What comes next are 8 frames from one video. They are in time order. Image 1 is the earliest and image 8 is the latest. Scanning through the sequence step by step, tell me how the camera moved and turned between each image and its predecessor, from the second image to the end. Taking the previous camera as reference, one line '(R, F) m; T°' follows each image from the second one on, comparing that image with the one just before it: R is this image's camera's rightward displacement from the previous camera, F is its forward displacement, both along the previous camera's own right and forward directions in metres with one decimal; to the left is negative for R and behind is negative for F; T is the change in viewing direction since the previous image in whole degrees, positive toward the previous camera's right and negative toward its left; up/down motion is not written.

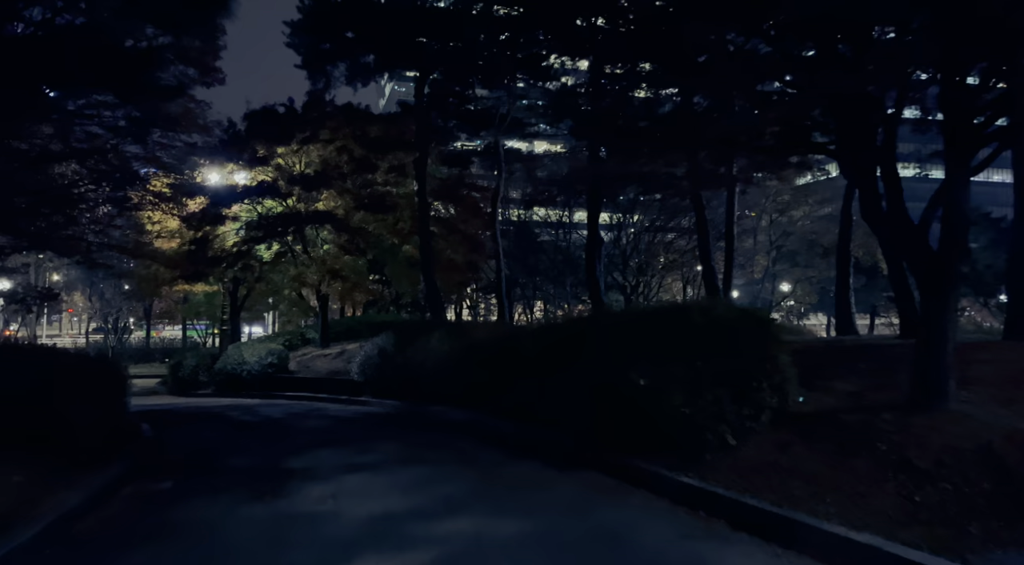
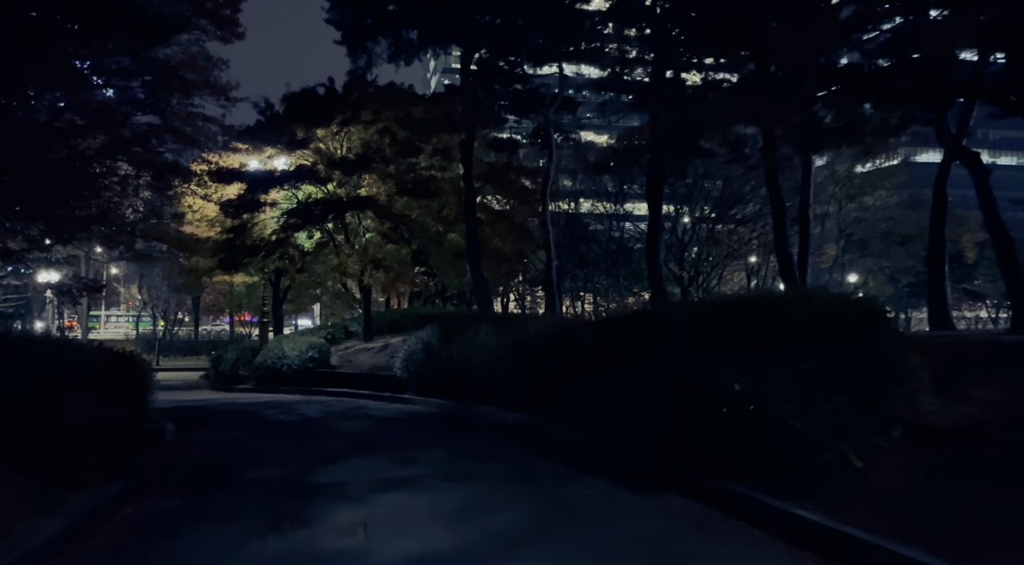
(-0.2, +1.6) m; -3°
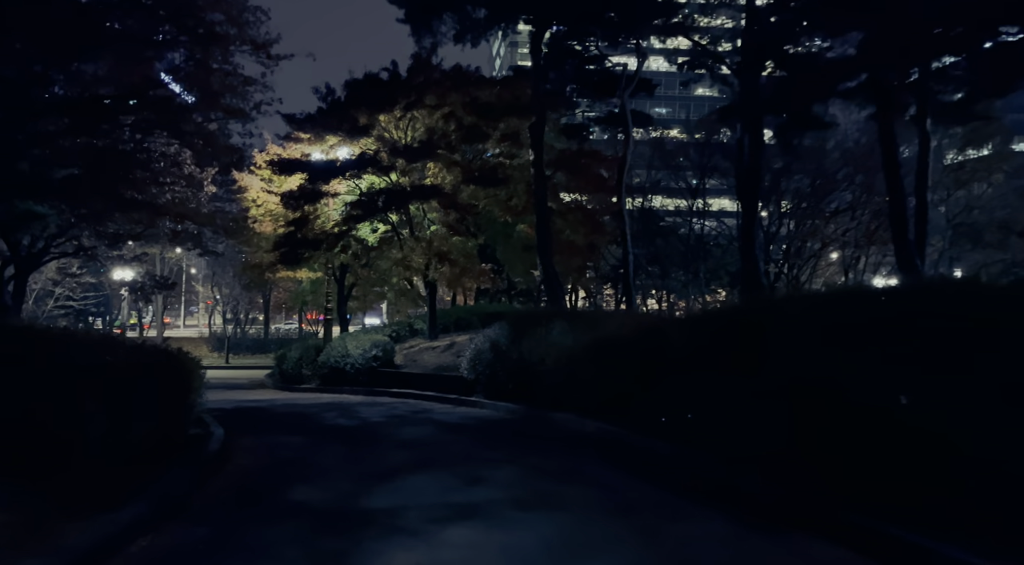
(-0.2, +1.6) m; -4°
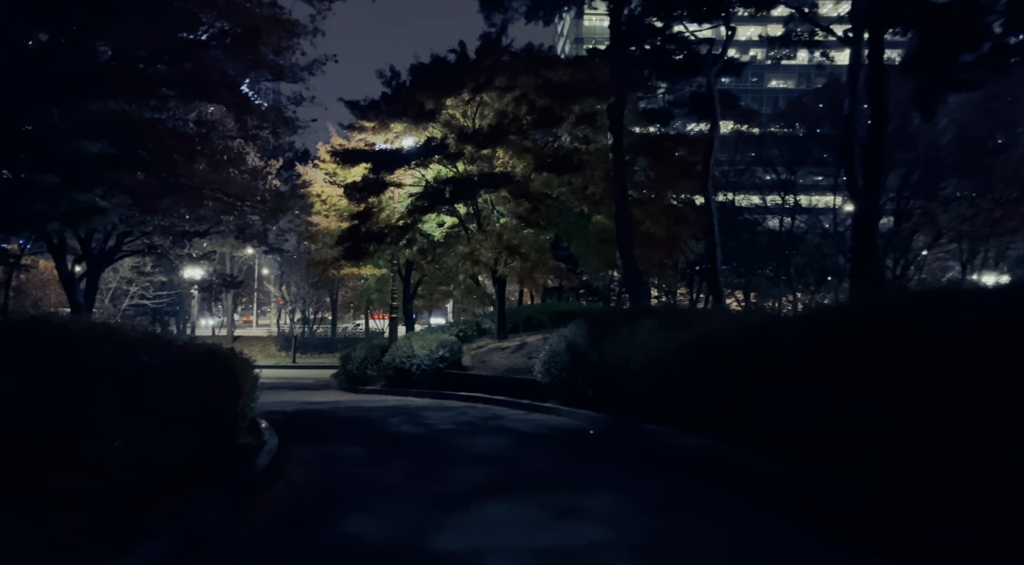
(-0.3, +1.6) m; -4°
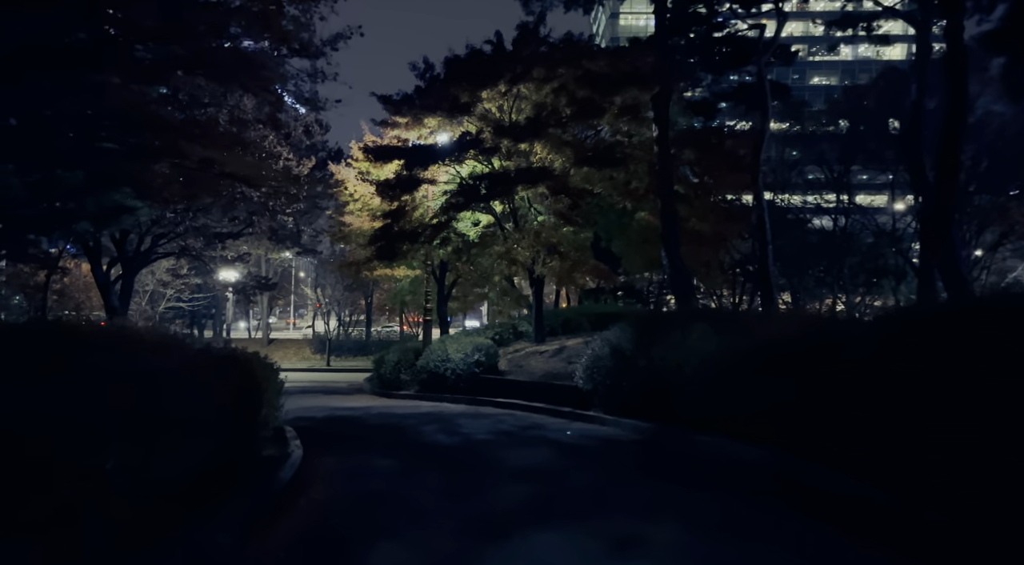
(-0.1, +1.0) m; -2°
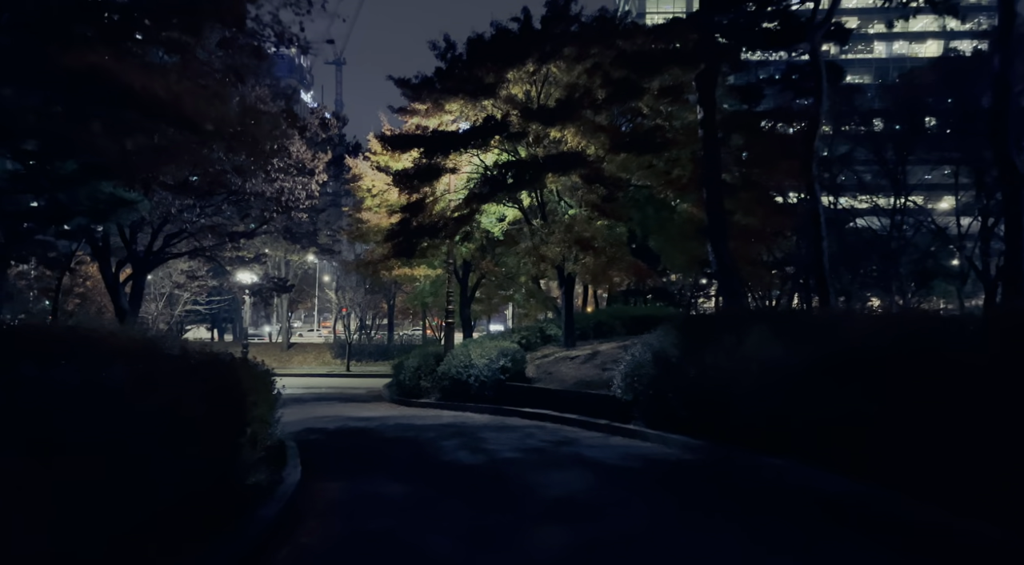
(-0.1, +1.8) m; -2°
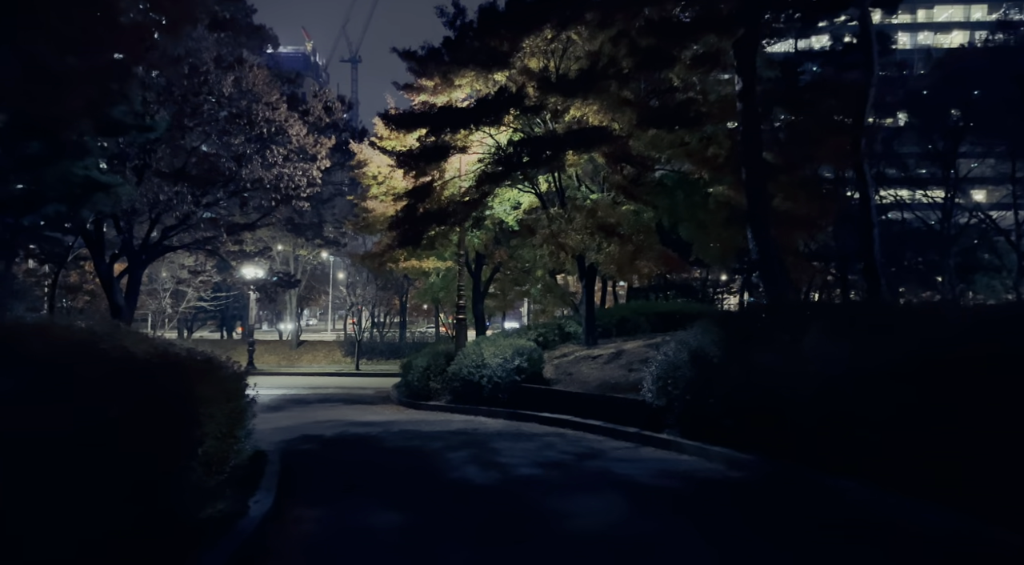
(0.0, +1.8) m; -1°
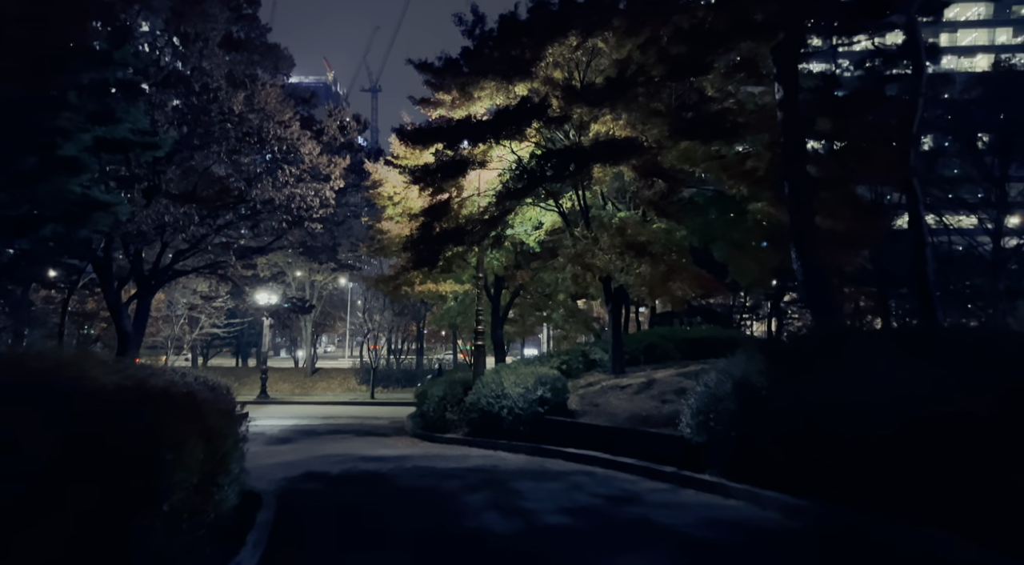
(-0.1, +1.2) m; -1°
